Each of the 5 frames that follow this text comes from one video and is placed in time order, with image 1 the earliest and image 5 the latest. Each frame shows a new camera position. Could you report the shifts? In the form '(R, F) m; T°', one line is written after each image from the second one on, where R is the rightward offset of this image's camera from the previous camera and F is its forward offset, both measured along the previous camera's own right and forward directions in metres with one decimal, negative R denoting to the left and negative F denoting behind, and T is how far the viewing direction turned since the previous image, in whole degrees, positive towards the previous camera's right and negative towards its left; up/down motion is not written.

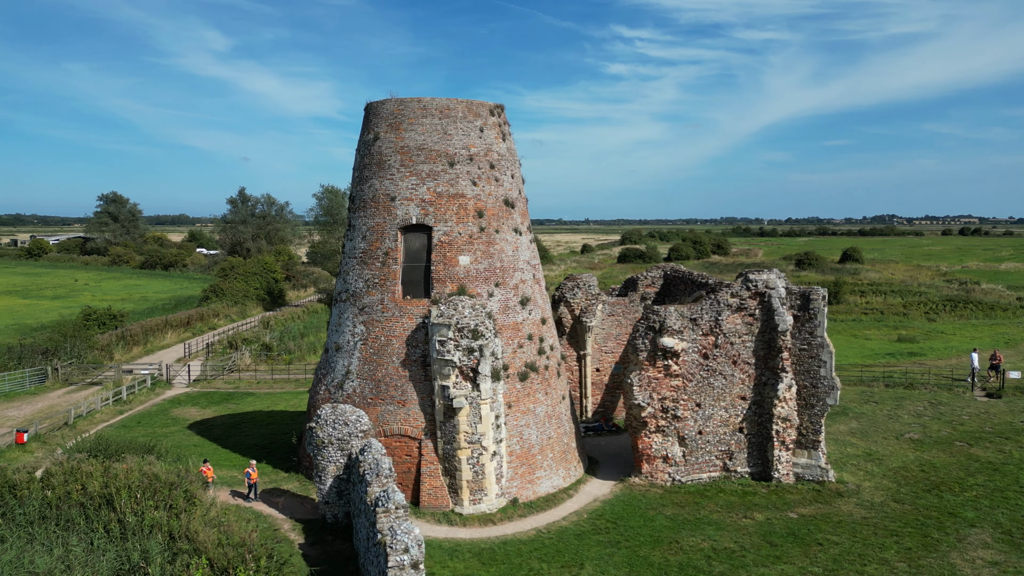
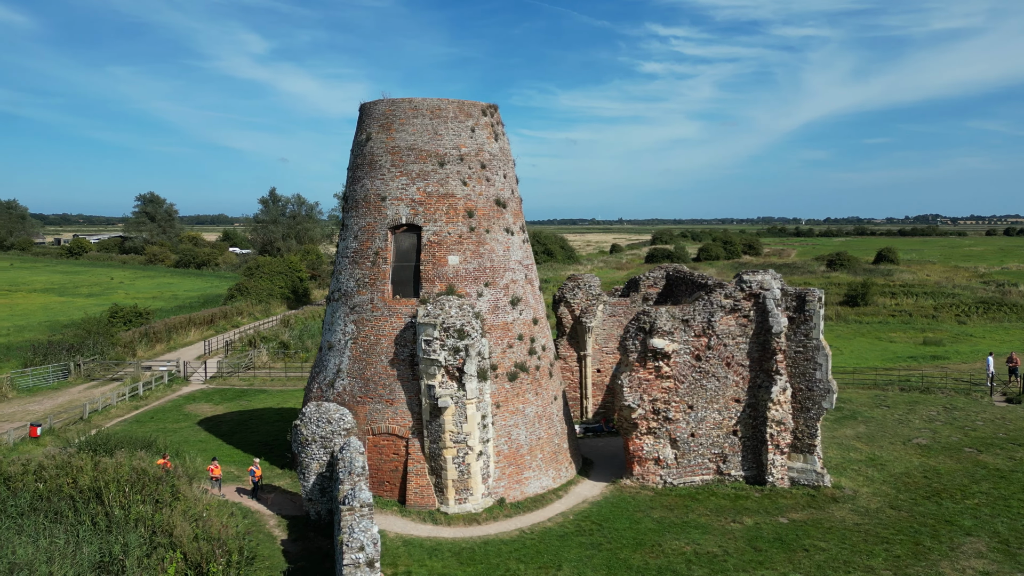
(+0.9, 0.0) m; -2°
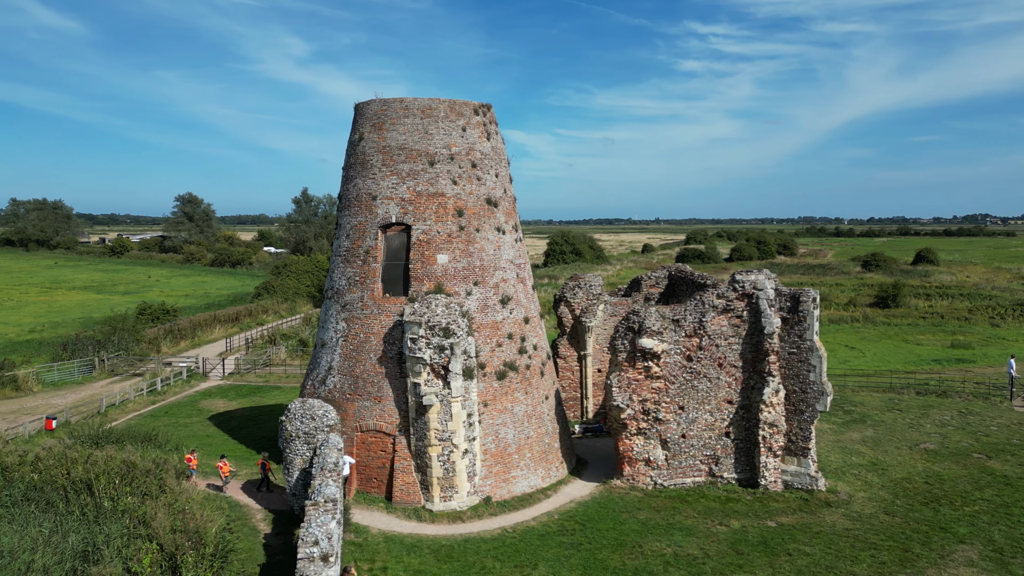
(+1.0, 0.0) m; -2°
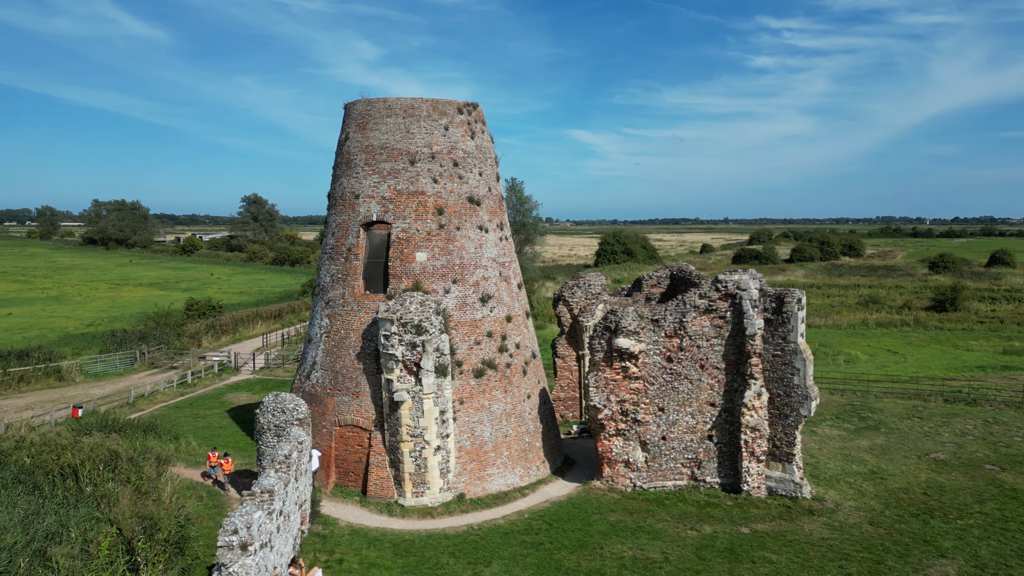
(+1.8, 0.0) m; -4°
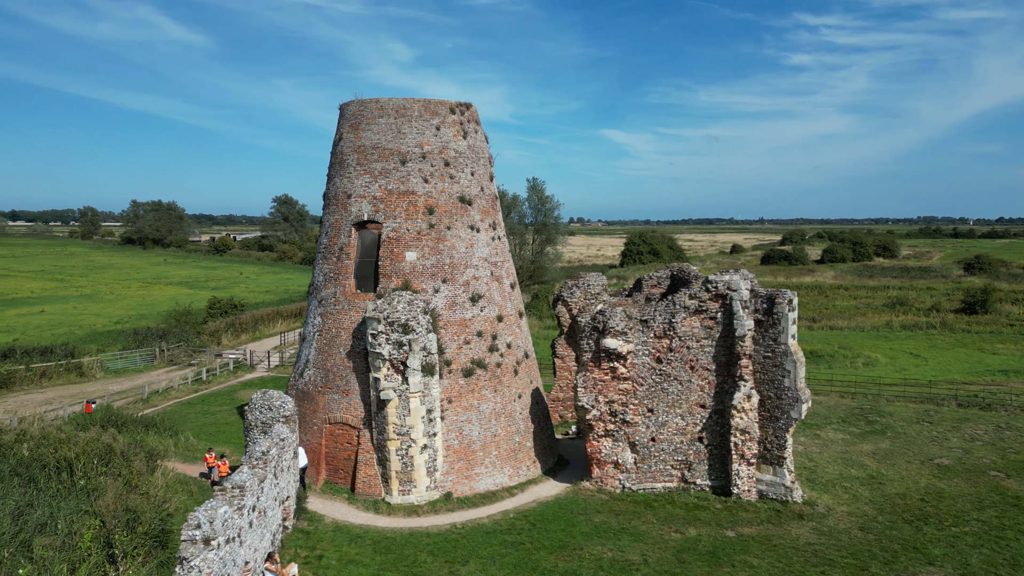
(+0.9, 0.0) m; -2°
